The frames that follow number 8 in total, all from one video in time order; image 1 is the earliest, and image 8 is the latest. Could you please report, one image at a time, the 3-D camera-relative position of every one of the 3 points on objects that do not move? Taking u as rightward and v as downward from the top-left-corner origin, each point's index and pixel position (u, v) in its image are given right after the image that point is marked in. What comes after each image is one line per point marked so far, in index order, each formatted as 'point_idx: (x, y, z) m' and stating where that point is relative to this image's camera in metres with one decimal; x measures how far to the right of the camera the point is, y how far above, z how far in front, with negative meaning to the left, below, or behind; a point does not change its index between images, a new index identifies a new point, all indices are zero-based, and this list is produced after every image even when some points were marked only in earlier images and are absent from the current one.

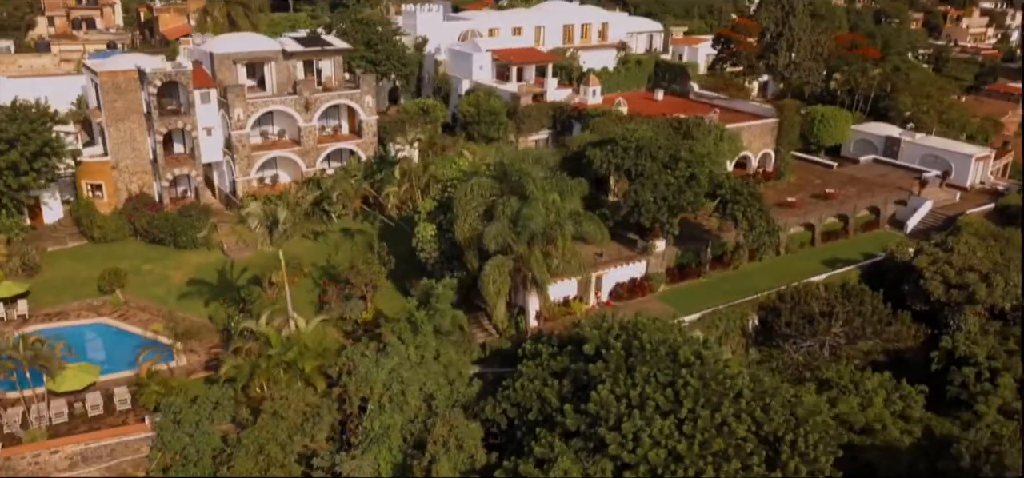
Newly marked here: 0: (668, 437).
0: (+3.6, -4.6, +19.2) m
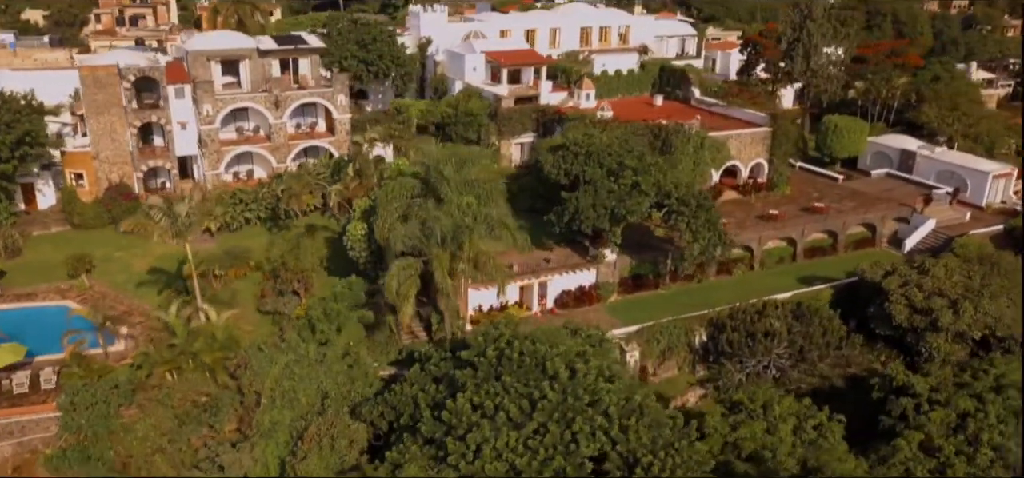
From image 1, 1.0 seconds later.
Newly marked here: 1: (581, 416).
0: (-0.1, -4.8, +18.7) m
1: (+1.6, -4.2, +19.4) m
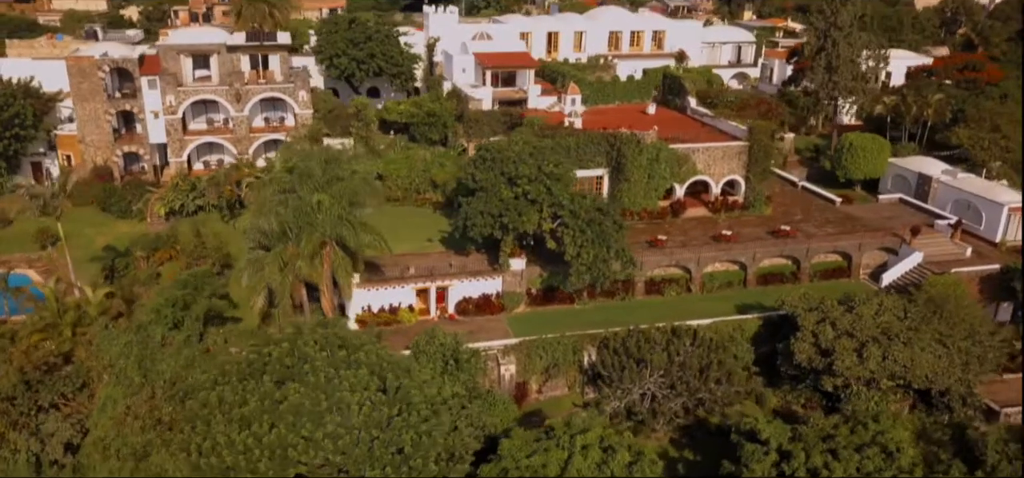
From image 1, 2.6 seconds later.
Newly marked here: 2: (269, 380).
0: (-6.4, -4.8, +18.7) m
1: (-4.6, -4.2, +19.0) m
2: (-5.9, -3.5, +20.1) m
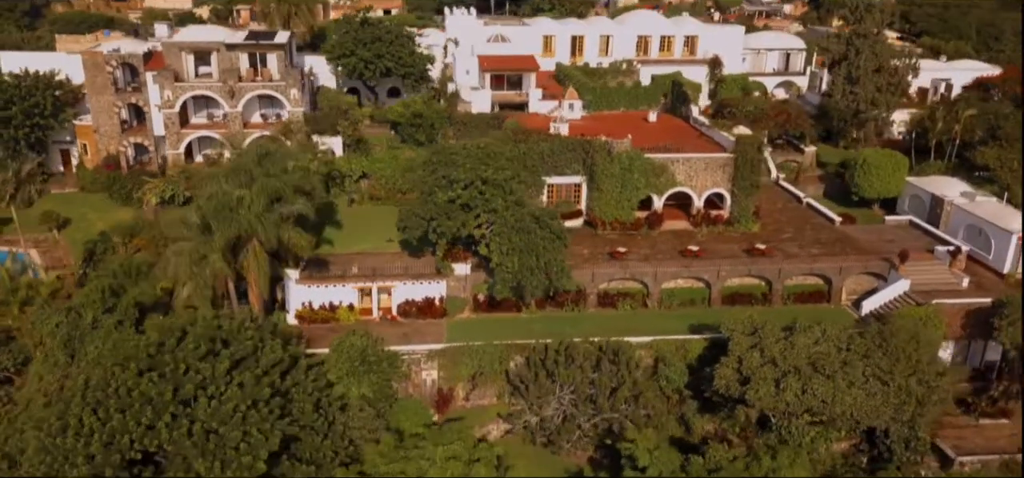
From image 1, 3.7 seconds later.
0: (-10.2, -4.5, +19.5) m
1: (-8.4, -4.1, +19.5) m
2: (-9.5, -3.3, +20.7) m
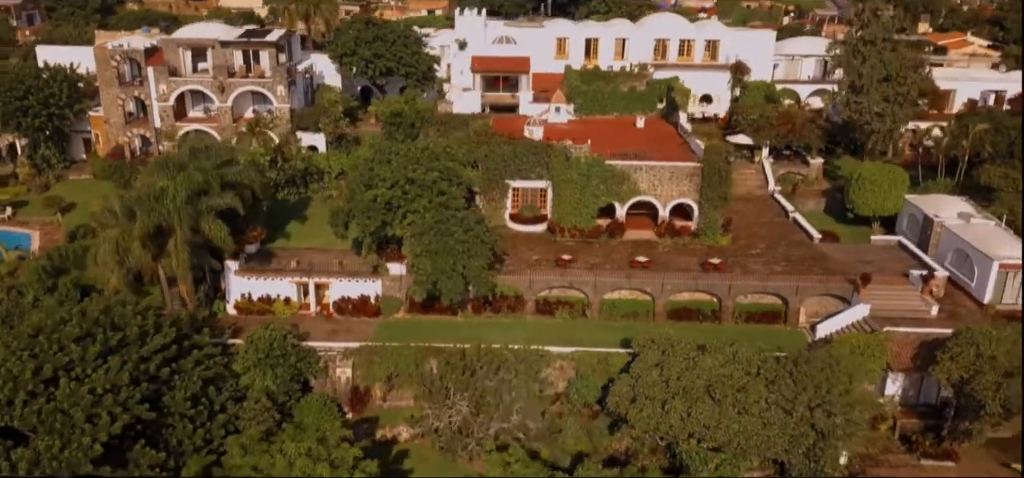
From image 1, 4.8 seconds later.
0: (-14.1, -4.1, +20.6) m
1: (-12.3, -3.7, +20.5) m
2: (-13.2, -2.9, +21.7) m
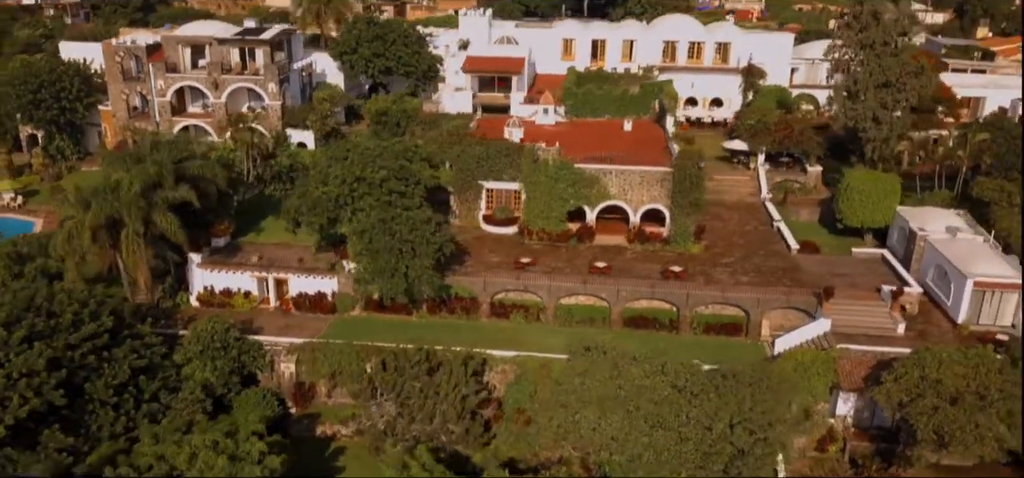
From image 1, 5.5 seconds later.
0: (-16.6, -3.7, +21.6) m
1: (-14.8, -3.4, +21.3) m
2: (-15.6, -2.5, +22.6) m
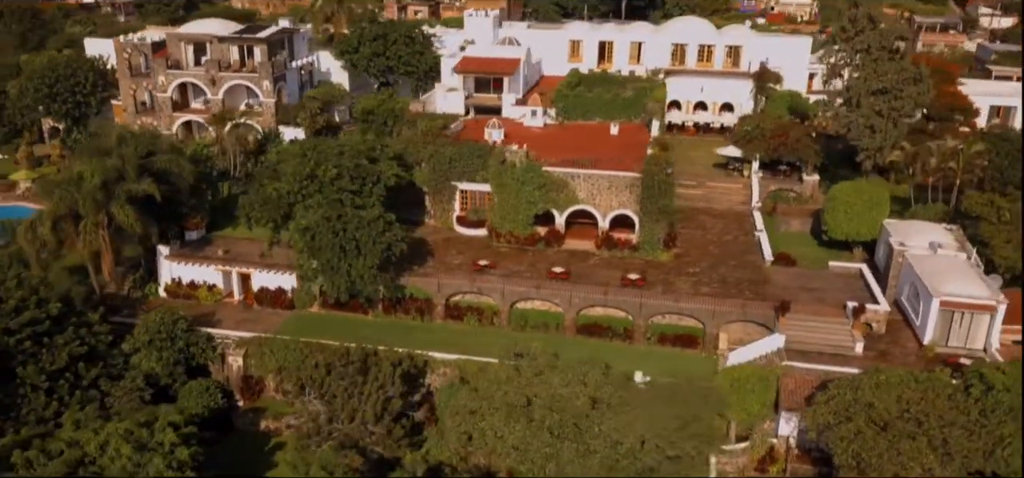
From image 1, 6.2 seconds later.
0: (-19.0, -3.2, +22.7) m
1: (-17.2, -3.0, +22.3) m
2: (-17.8, -2.1, +23.7) m
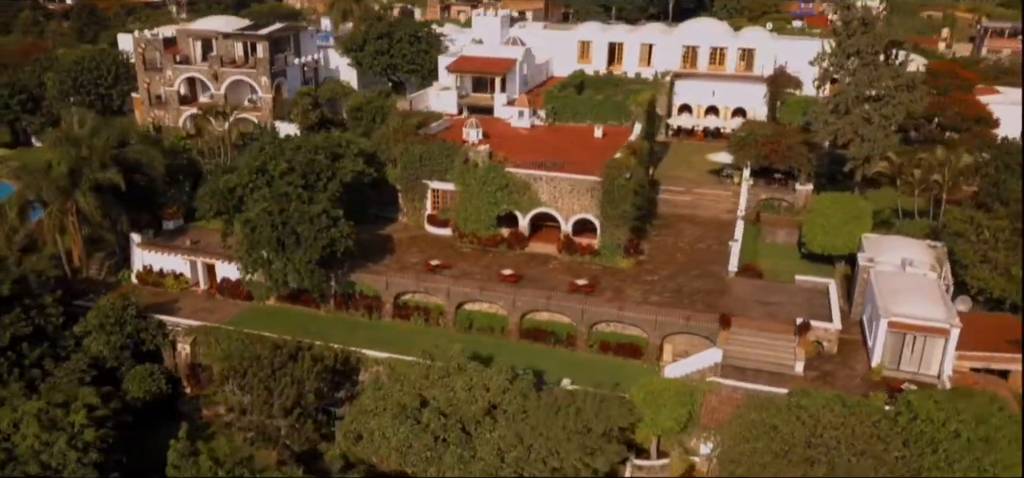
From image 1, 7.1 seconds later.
0: (-21.6, -2.5, +24.4) m
1: (-19.8, -2.3, +23.8) m
2: (-20.3, -1.4, +25.2) m
